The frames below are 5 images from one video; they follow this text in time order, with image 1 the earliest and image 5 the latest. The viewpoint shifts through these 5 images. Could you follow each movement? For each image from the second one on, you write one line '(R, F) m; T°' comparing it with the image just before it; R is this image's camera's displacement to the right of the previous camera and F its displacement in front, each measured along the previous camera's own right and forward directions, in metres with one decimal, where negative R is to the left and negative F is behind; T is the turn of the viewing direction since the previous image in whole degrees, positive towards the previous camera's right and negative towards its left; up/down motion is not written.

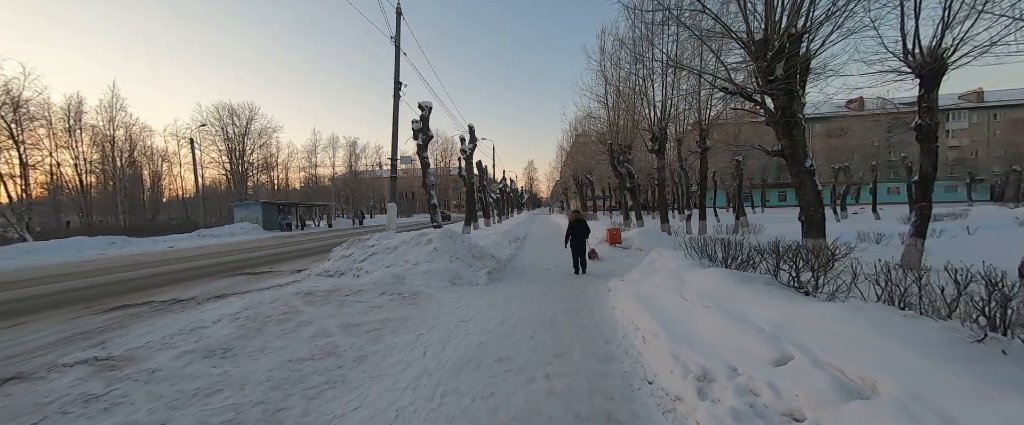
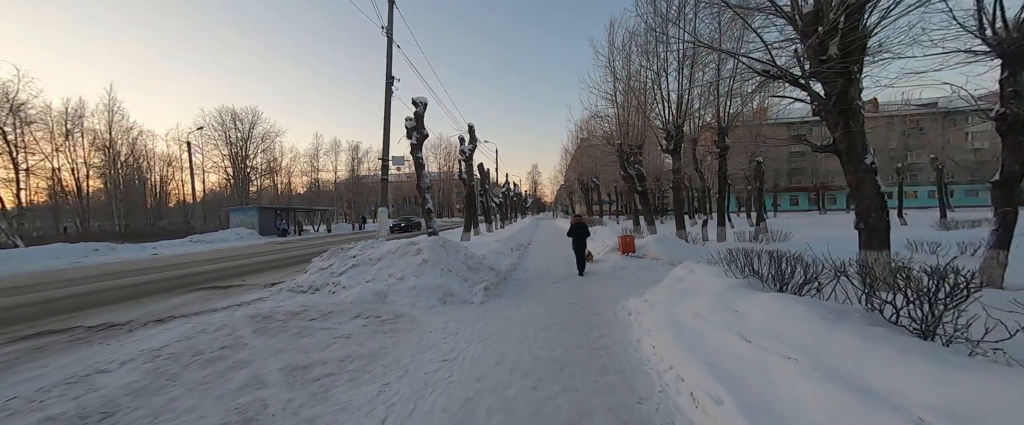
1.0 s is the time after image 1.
(+0.1, +0.9) m; -1°
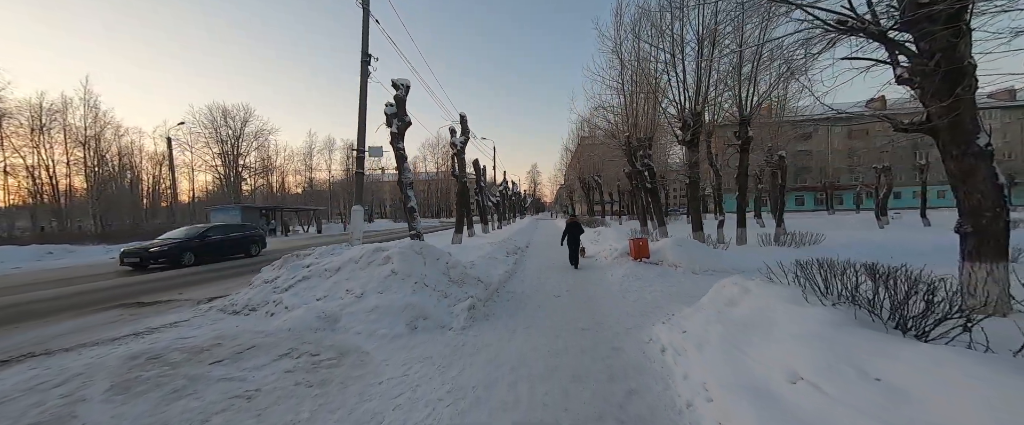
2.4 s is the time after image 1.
(+0.1, +1.3) m; 0°
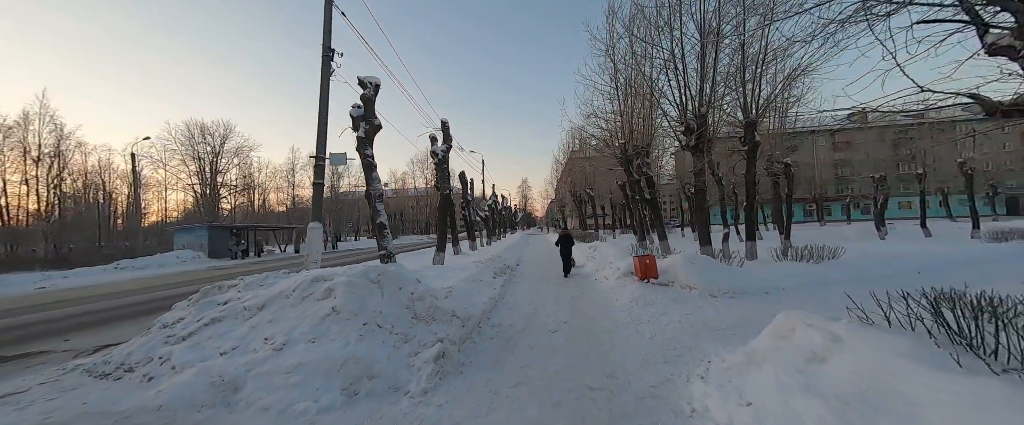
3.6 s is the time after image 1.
(+0.1, +1.2) m; +2°
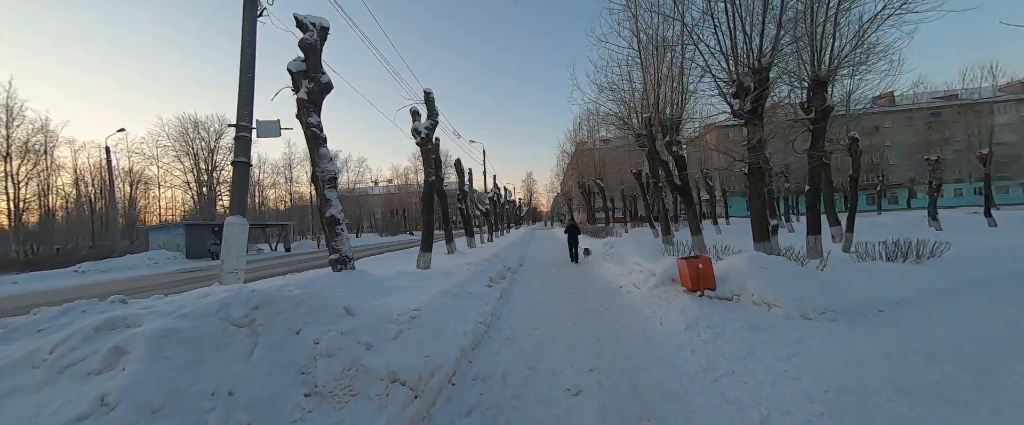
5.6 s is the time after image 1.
(+0.1, +2.0) m; -1°
